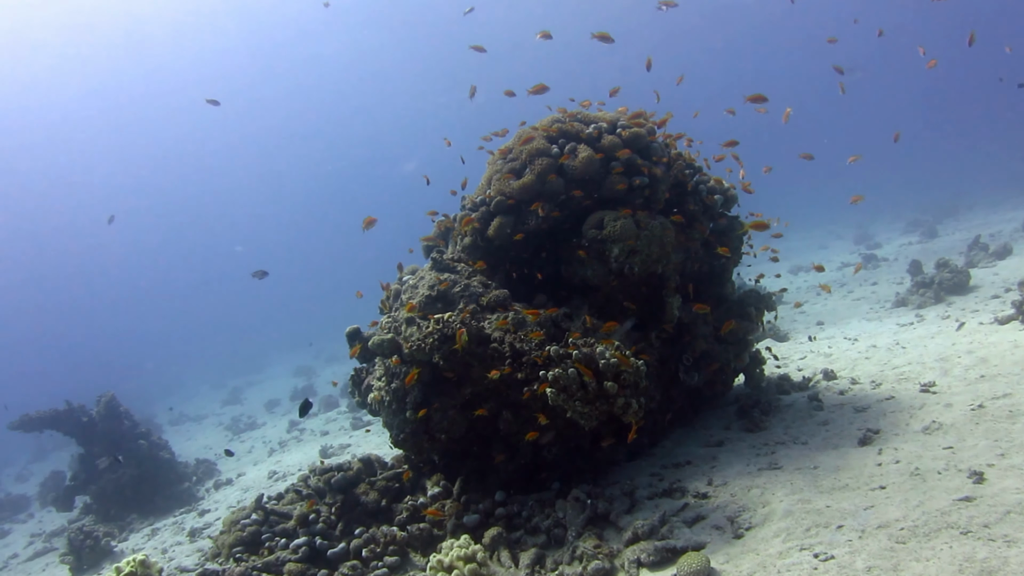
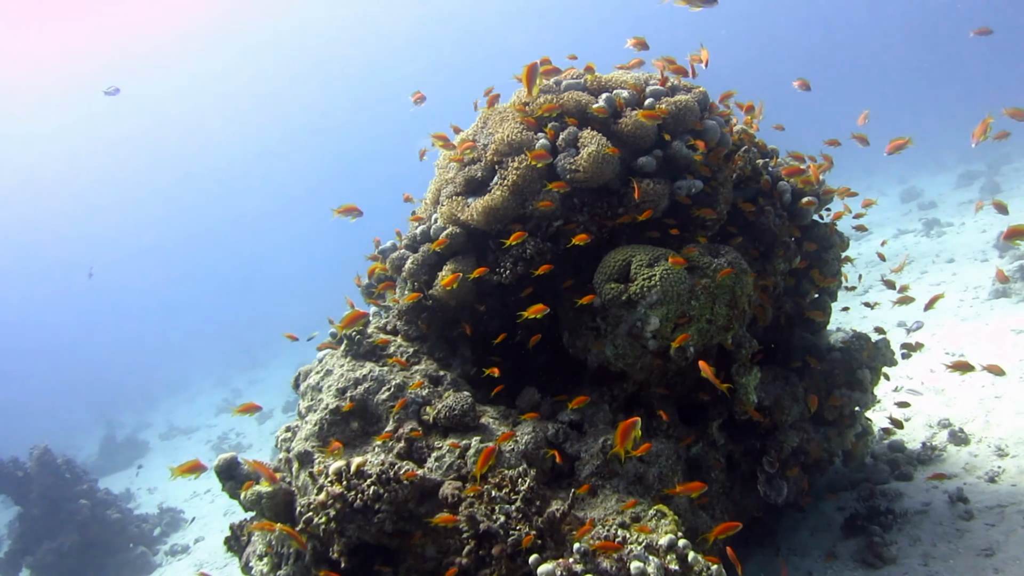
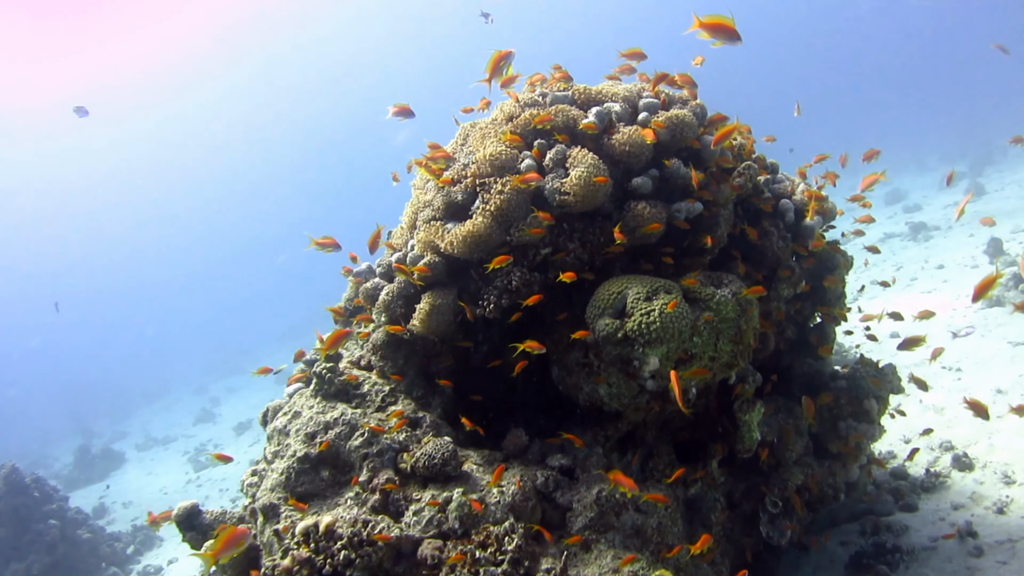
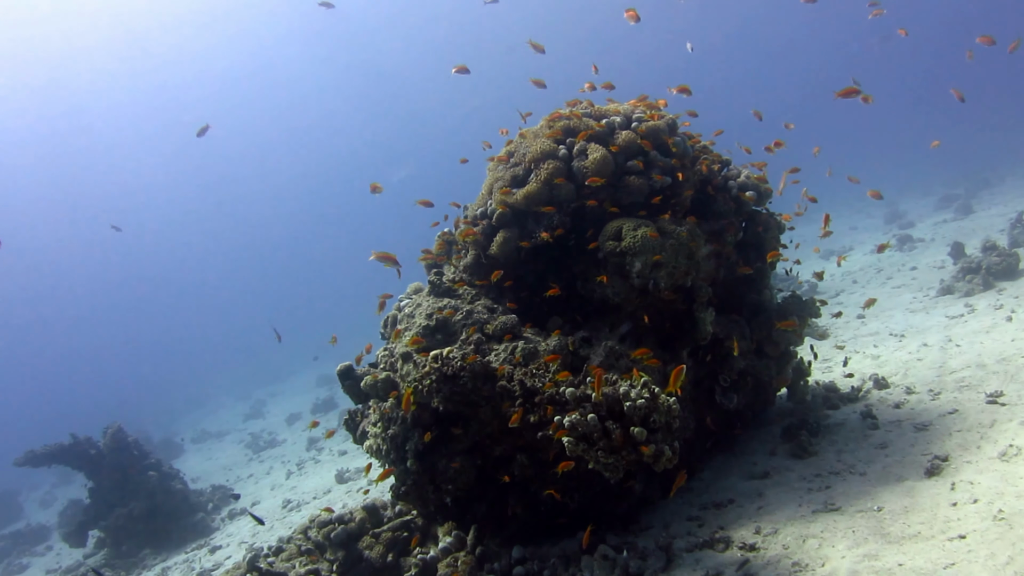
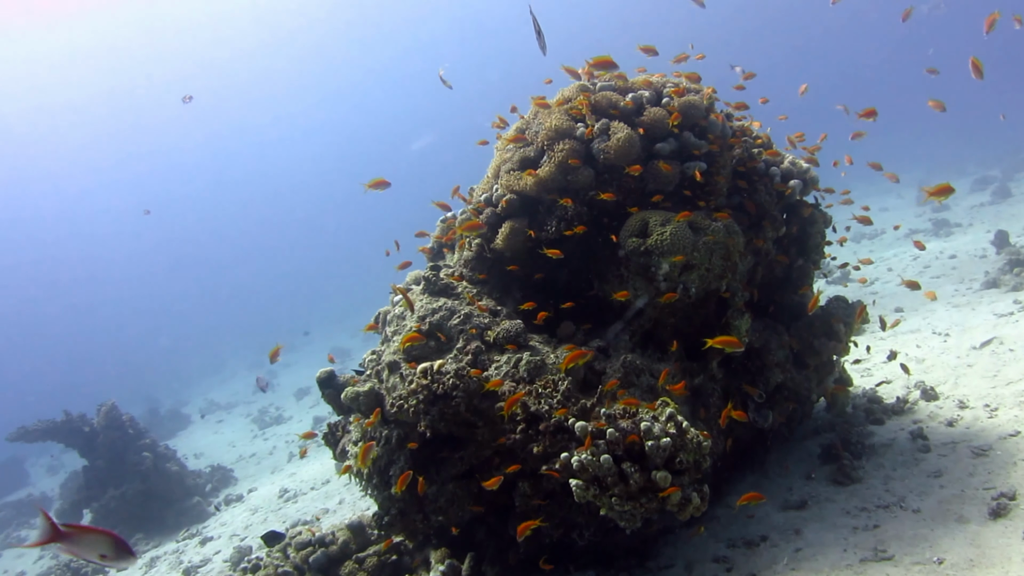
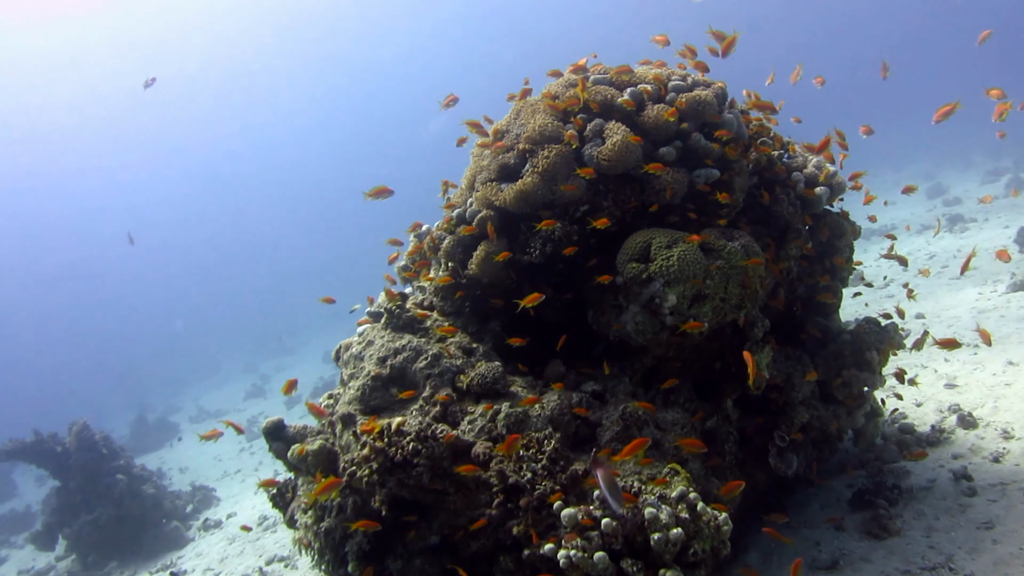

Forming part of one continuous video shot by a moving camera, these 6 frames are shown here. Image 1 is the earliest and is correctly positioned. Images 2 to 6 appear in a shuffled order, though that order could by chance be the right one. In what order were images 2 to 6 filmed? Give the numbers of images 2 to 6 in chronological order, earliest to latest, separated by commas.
4, 5, 6, 2, 3
